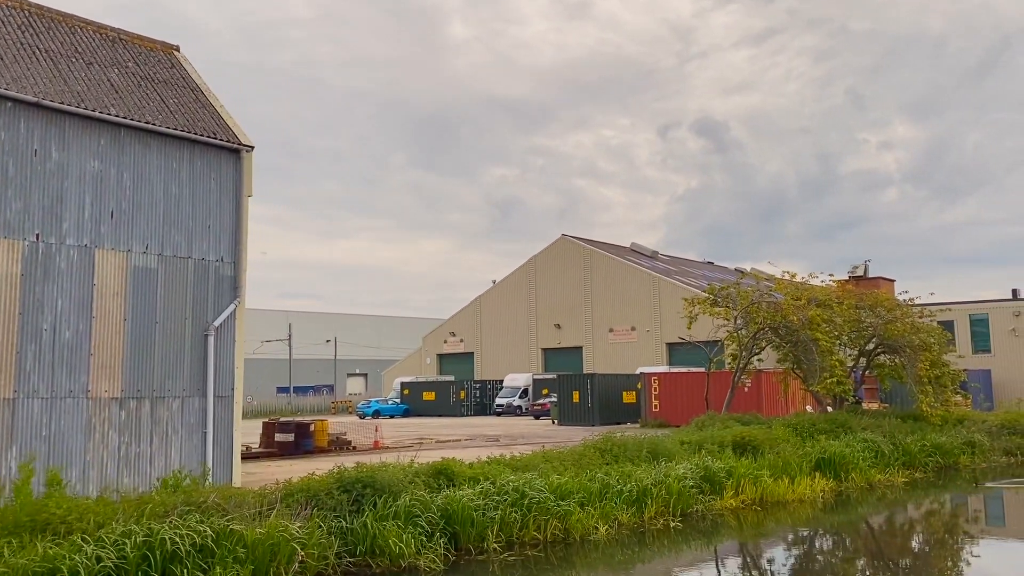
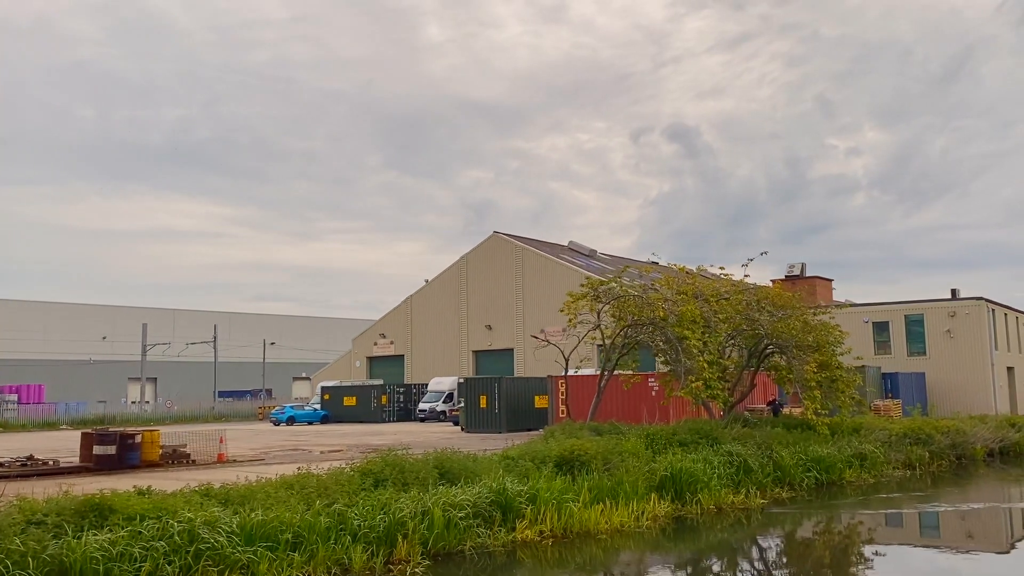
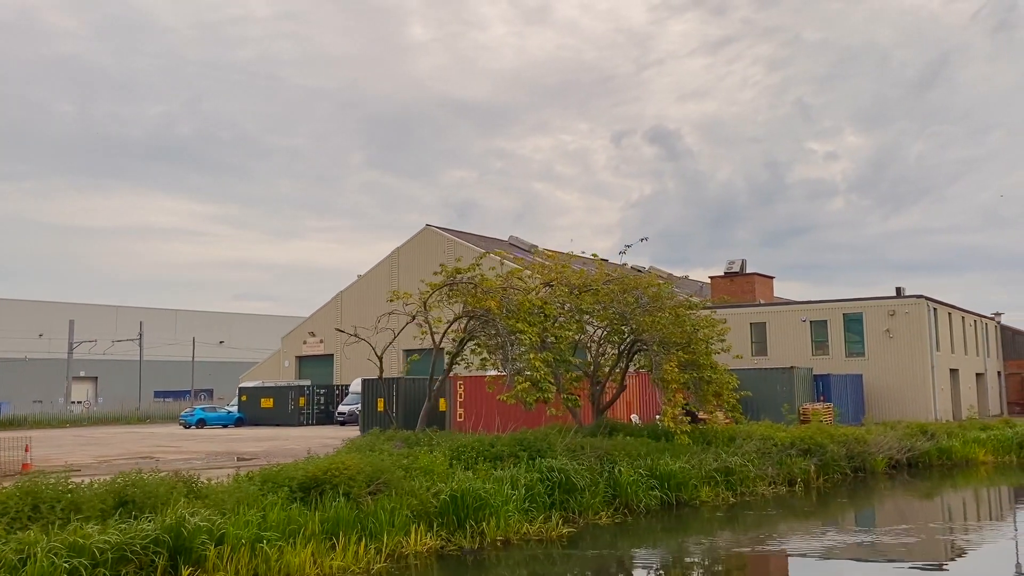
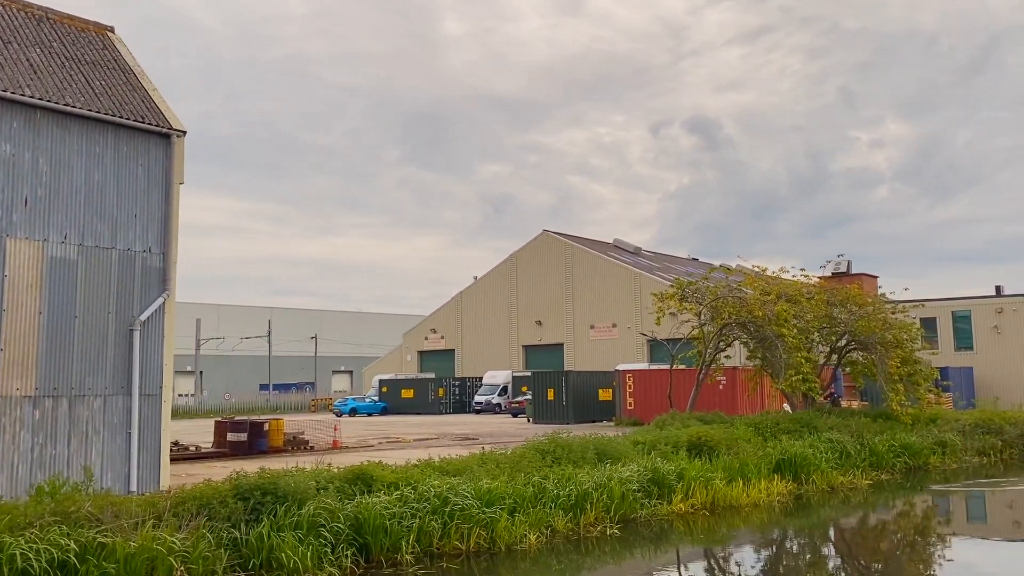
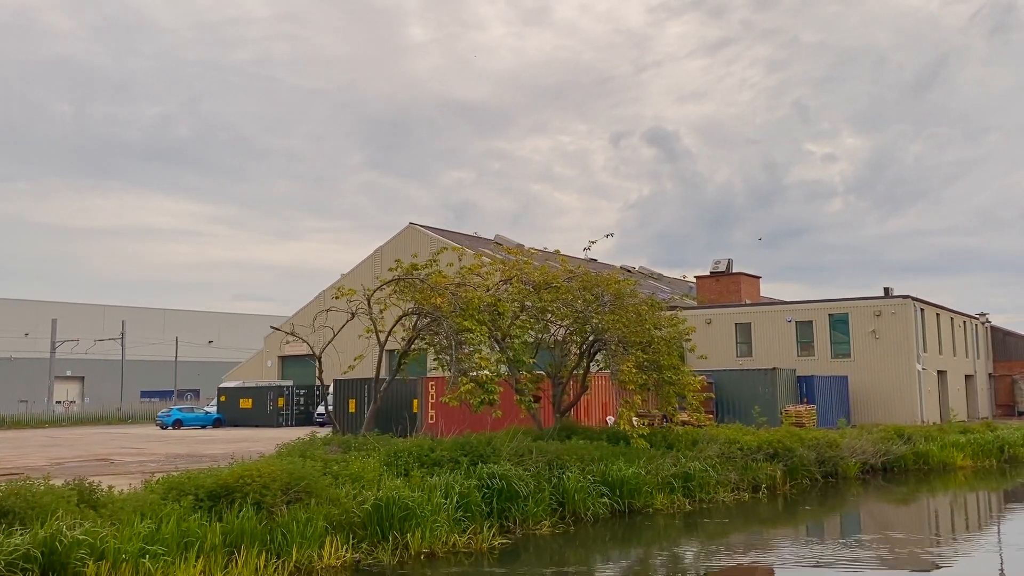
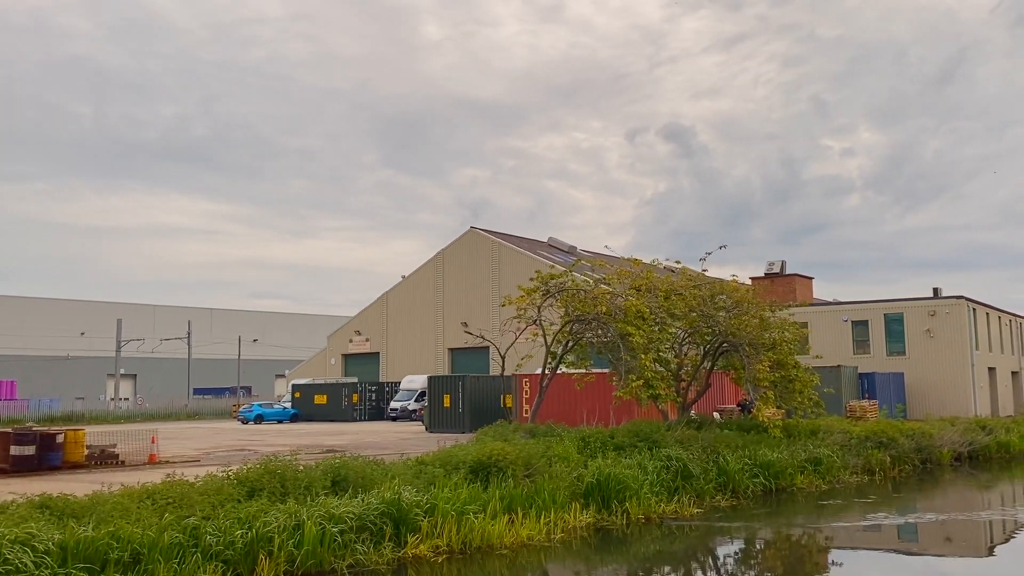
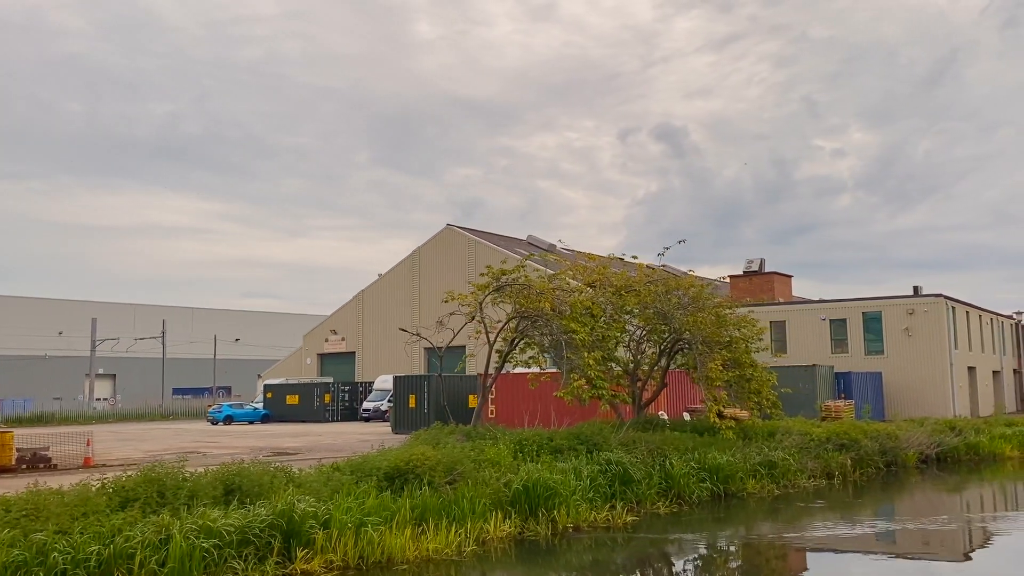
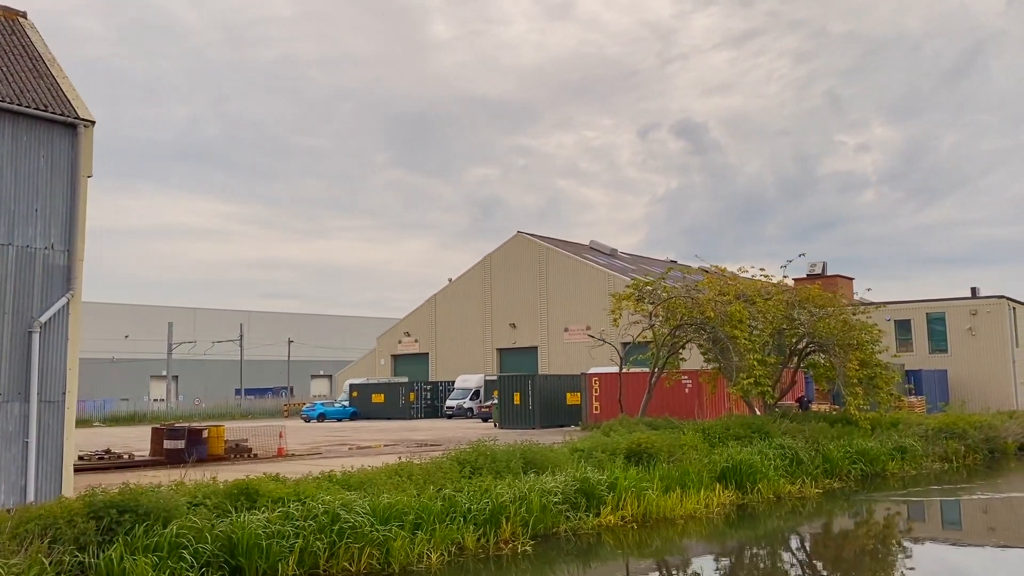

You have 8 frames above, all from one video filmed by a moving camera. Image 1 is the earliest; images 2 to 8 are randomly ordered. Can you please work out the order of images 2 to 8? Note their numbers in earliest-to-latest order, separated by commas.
4, 8, 2, 6, 7, 3, 5
